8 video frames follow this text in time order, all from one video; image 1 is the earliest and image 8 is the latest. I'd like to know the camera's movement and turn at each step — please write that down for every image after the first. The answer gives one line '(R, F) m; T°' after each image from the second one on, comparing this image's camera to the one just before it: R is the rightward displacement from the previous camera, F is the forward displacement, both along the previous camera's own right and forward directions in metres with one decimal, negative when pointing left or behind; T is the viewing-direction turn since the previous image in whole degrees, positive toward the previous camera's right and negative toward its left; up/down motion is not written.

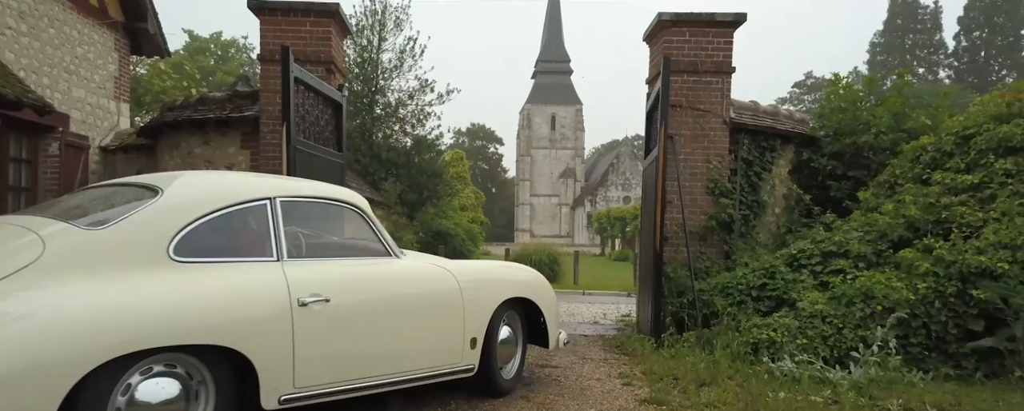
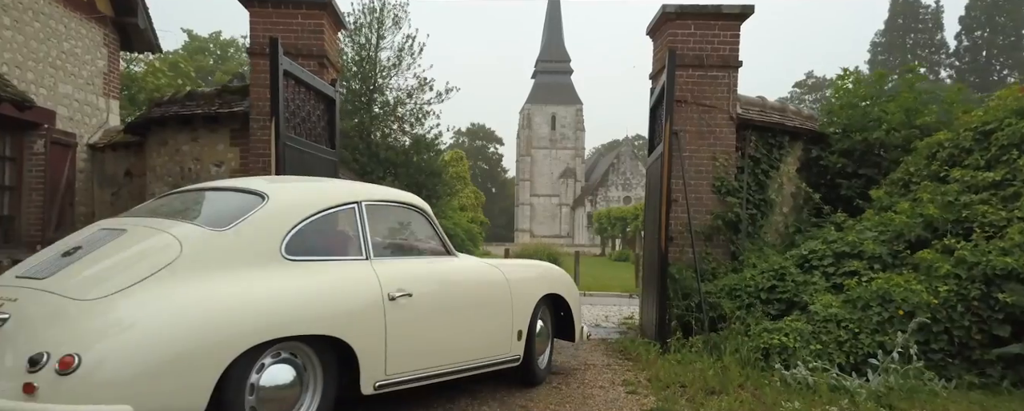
(0.0, +0.3) m; 0°
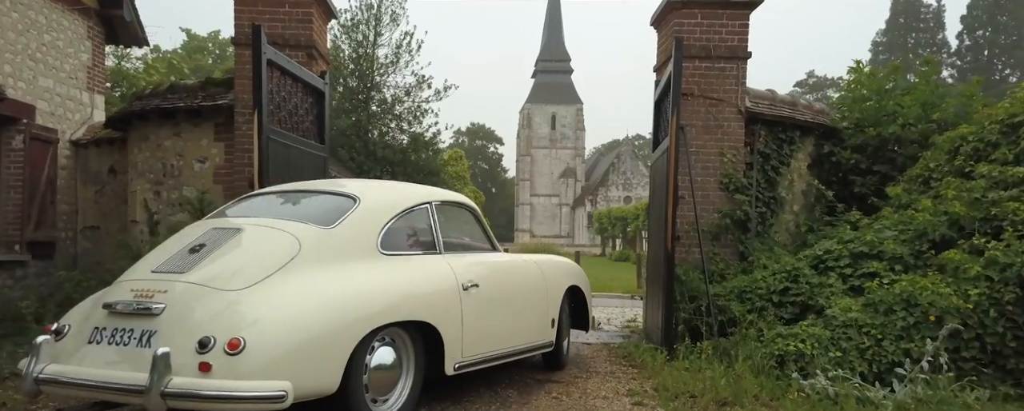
(0.0, +0.3) m; 0°
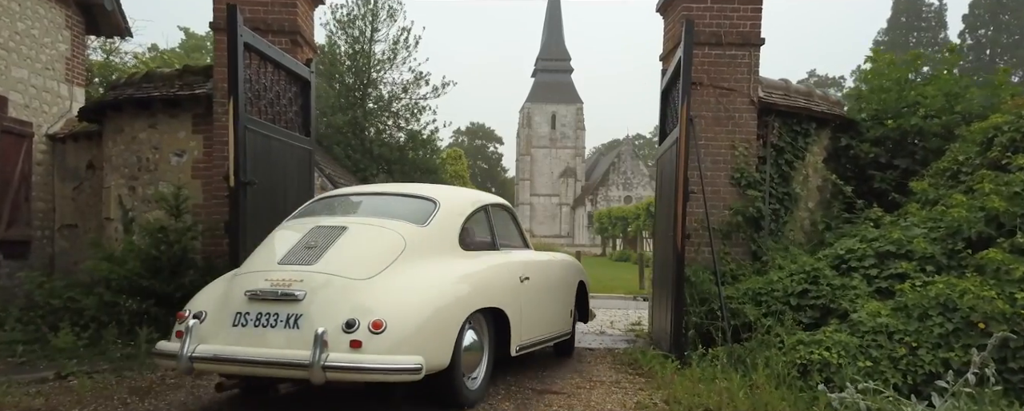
(0.0, +0.4) m; 0°
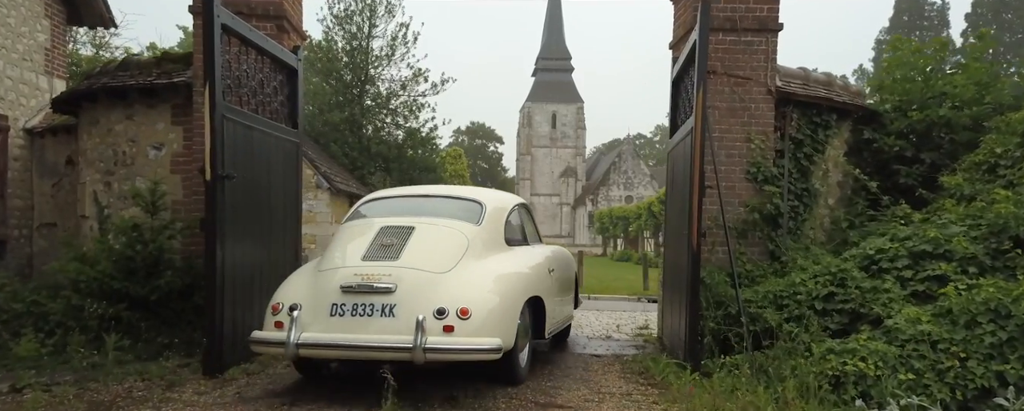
(0.0, +0.4) m; 0°
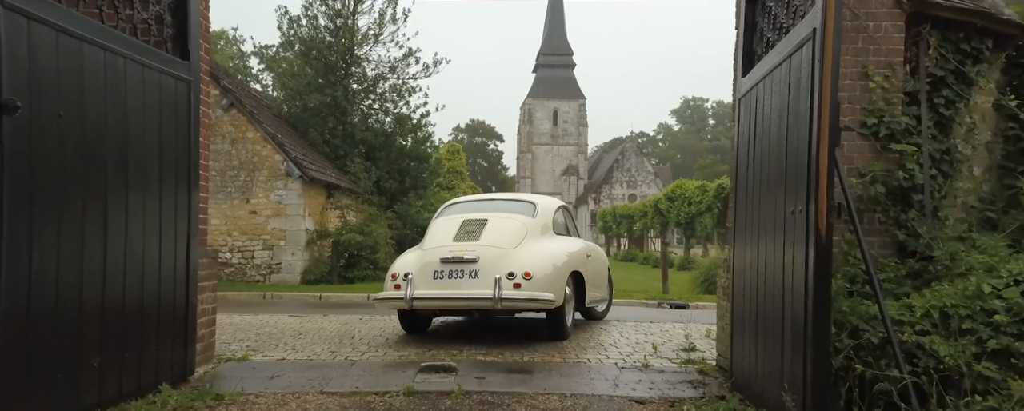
(0.0, +2.1) m; 0°
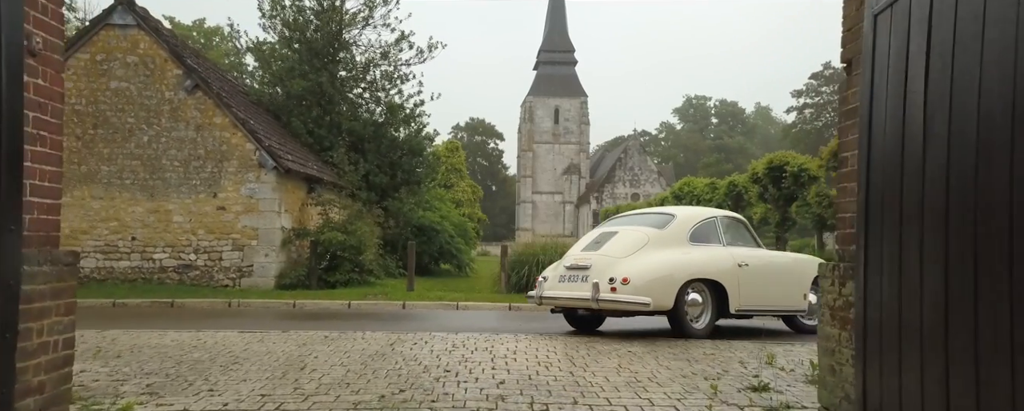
(0.0, +1.7) m; 0°
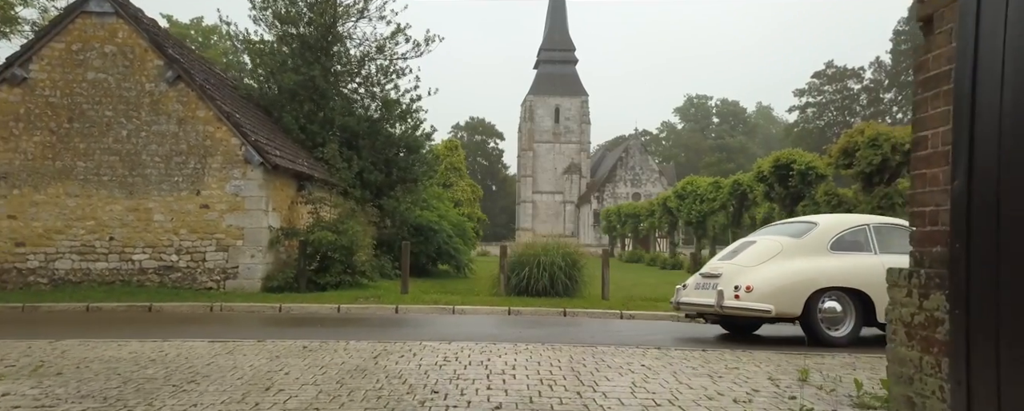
(0.0, +0.7) m; 0°
